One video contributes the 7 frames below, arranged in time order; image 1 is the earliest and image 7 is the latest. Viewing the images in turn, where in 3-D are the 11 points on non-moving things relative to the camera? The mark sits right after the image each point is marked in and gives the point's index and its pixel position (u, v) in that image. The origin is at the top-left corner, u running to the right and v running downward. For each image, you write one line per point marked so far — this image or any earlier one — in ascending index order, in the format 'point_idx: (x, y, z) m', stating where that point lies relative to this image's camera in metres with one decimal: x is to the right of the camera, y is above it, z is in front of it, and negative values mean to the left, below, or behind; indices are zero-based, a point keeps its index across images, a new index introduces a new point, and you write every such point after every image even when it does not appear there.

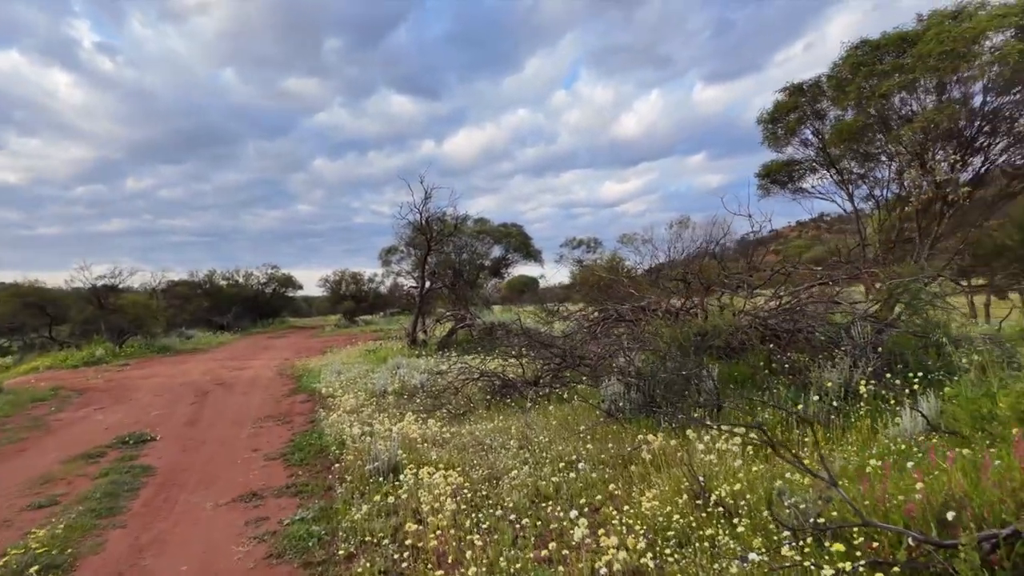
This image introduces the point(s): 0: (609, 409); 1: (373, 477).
0: (+1.3, -1.6, +7.6) m
1: (-1.3, -1.9, +5.8) m
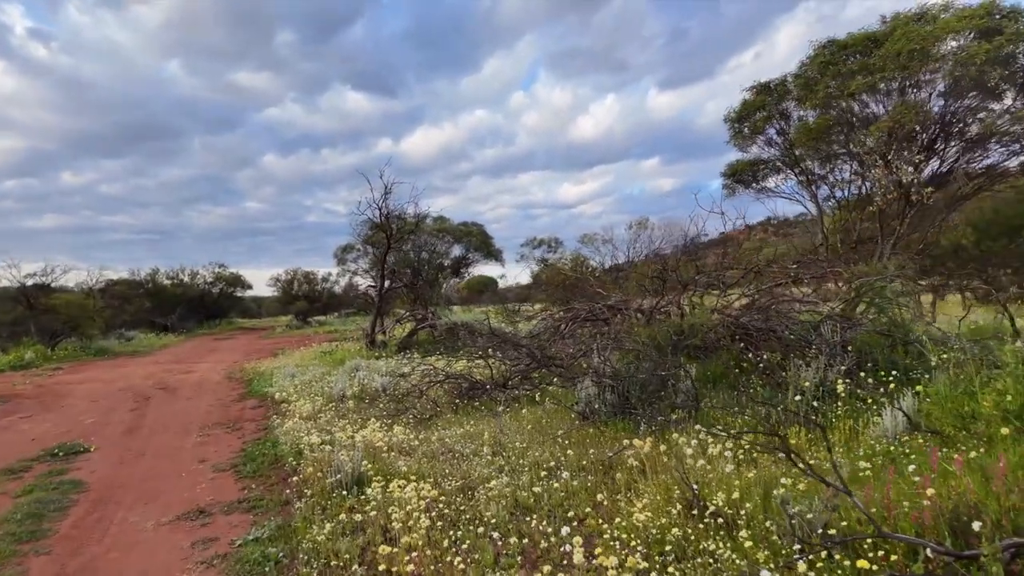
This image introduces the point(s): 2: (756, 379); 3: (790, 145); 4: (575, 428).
0: (+0.9, -1.6, +7.3) m
1: (-1.6, -1.8, +5.3) m
2: (+3.2, -1.2, +7.8) m
3: (+5.5, +2.8, +11.7) m
4: (+0.7, -1.6, +6.8) m
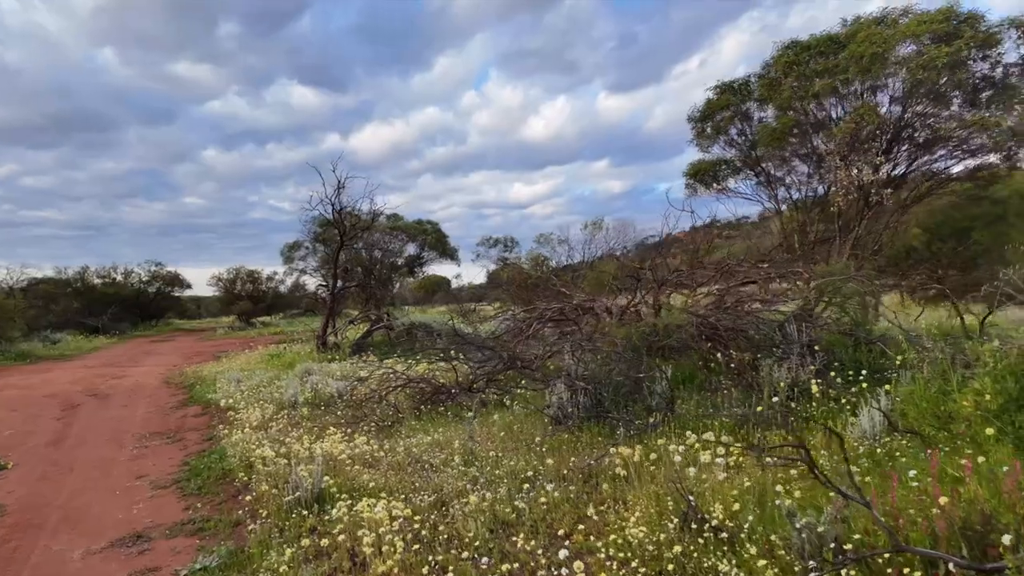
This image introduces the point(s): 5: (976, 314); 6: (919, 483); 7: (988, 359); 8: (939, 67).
0: (+0.5, -1.5, +7.1) m
1: (-1.8, -1.8, +4.8) m
2: (+2.8, -1.2, +7.7) m
3: (+4.8, +2.8, +11.8) m
4: (+0.4, -1.6, +6.5) m
5: (+7.6, -0.4, +9.6) m
6: (+2.6, -1.2, +3.7) m
7: (+4.3, -0.6, +5.3) m
8: (+6.3, +3.3, +8.7) m
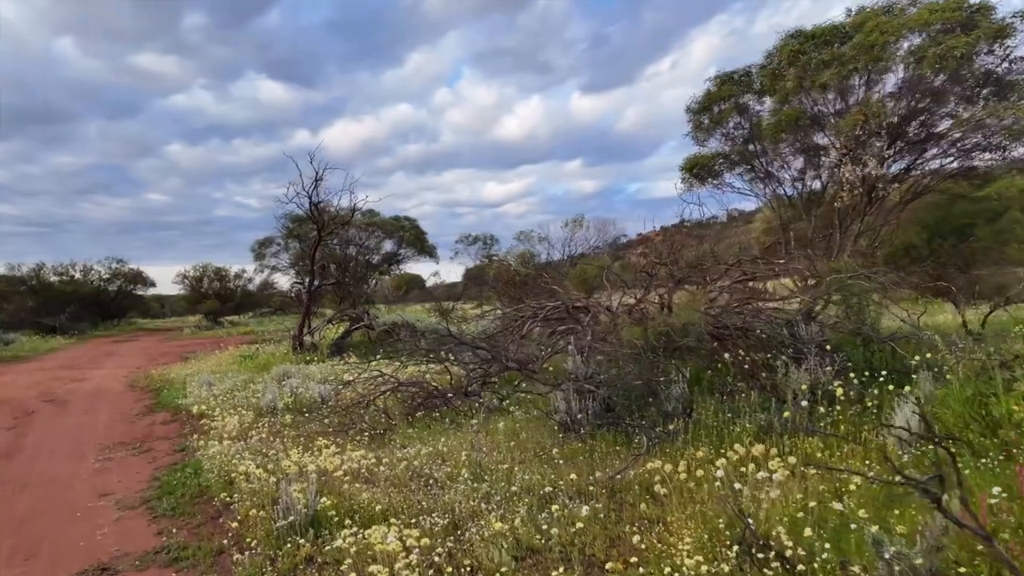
0: (+0.6, -1.5, +6.6) m
1: (-1.6, -1.8, +4.2) m
2: (+2.8, -1.2, +7.3) m
3: (+4.6, +2.9, +11.5) m
4: (+0.5, -1.6, +6.0) m
5: (+7.5, -0.4, +9.5) m
6: (+2.8, -1.2, +3.3) m
7: (+4.4, -0.6, +5.0) m
8: (+6.3, +3.3, +8.4) m
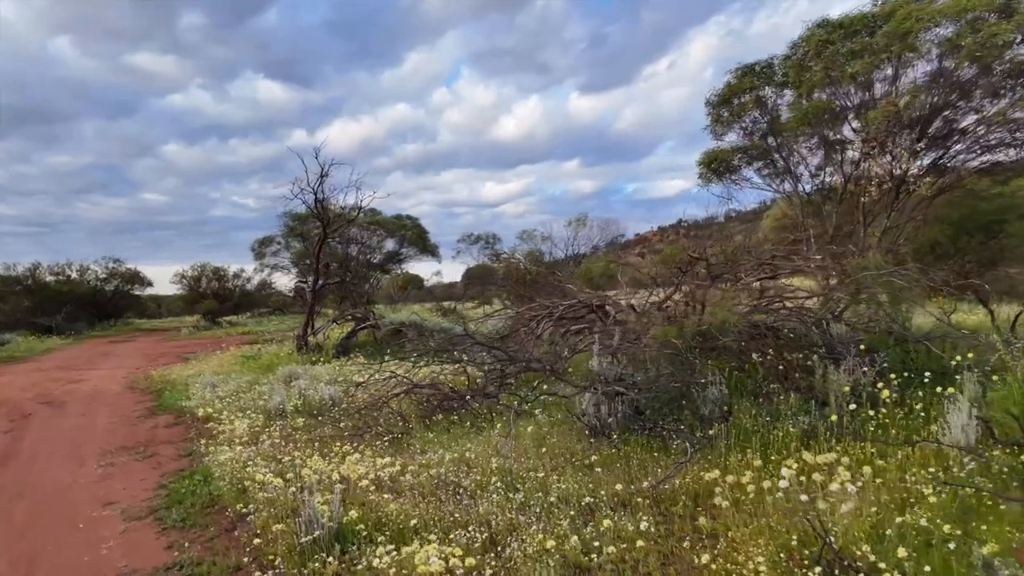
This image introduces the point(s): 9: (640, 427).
0: (+0.9, -1.5, +6.2) m
1: (-1.3, -1.7, +3.9) m
2: (+3.1, -1.1, +7.0) m
3: (+4.8, +2.9, +11.2) m
4: (+0.8, -1.5, +5.7) m
5: (+7.7, -0.4, +9.2) m
6: (+3.1, -1.2, +3.0) m
7: (+4.7, -0.6, +4.7) m
8: (+6.5, +3.3, +8.2) m
9: (+1.3, -1.4, +5.9) m
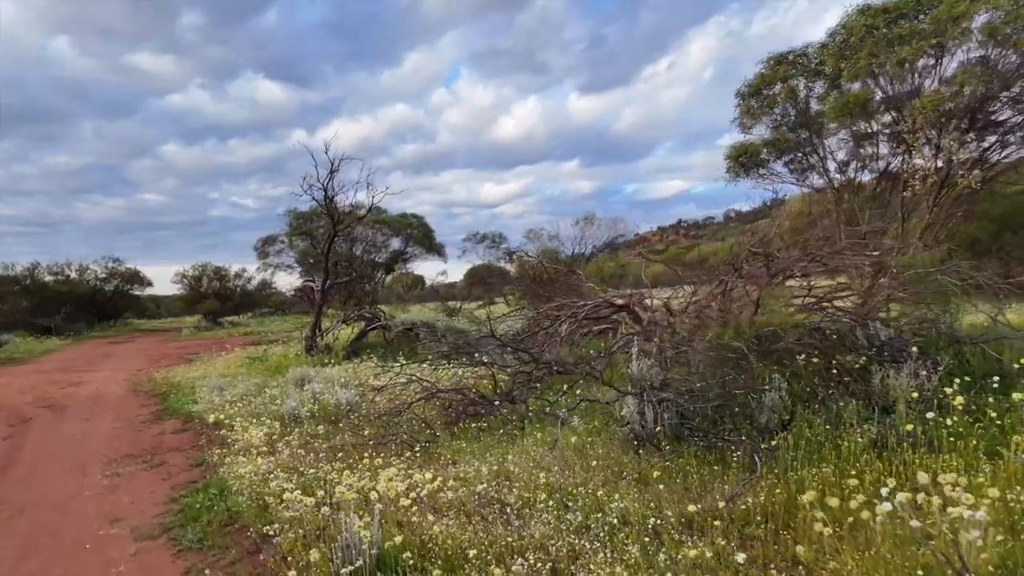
0: (+1.3, -1.5, +5.8) m
1: (-0.9, -1.7, +3.4) m
2: (+3.5, -1.1, +6.5) m
3: (+5.2, +2.9, +10.8) m
4: (+1.2, -1.5, +5.2) m
5: (+8.1, -0.3, +8.7) m
6: (+3.4, -1.1, +2.6) m
7: (+5.1, -0.6, +4.3) m
8: (+6.9, +3.3, +7.7) m
9: (+1.7, -1.4, +5.4) m
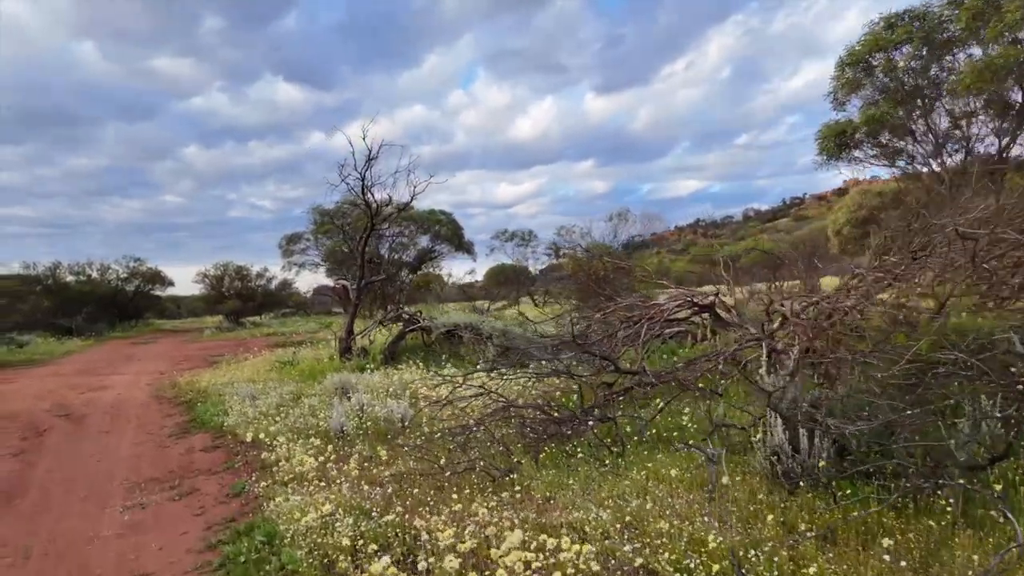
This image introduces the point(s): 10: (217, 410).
0: (+2.2, -1.4, +4.6) m
1: (-0.1, -1.7, +2.3) m
2: (+4.4, -1.1, +5.3) m
3: (+6.3, +3.0, +9.5) m
4: (+2.1, -1.5, +4.0) m
5: (+9.1, -0.3, +7.4) m
6: (+4.3, -1.1, +1.3) m
7: (+6.0, -0.5, +3.0) m
8: (+7.9, +3.4, +6.4) m
9: (+2.6, -1.3, +4.2) m
10: (-4.8, -2.0, +9.6) m
